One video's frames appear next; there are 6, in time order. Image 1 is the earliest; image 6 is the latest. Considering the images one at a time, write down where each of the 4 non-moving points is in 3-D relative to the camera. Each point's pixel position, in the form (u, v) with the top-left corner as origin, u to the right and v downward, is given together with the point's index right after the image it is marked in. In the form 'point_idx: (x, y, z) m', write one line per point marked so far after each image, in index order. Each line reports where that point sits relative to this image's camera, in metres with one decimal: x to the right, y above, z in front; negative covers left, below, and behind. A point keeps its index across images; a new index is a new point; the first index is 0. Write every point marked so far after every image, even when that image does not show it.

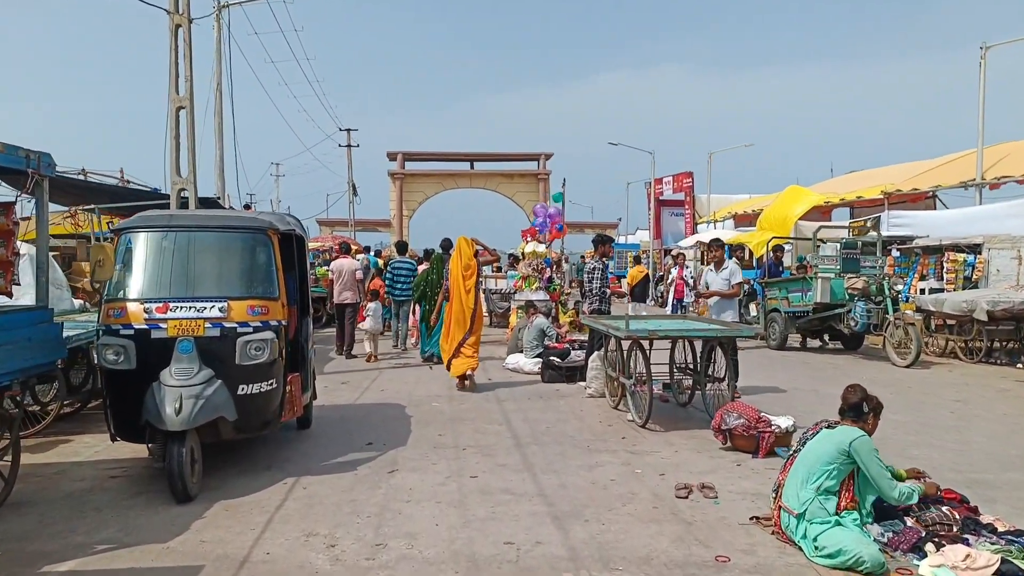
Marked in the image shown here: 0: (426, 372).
0: (-1.3, -1.3, +11.4) m
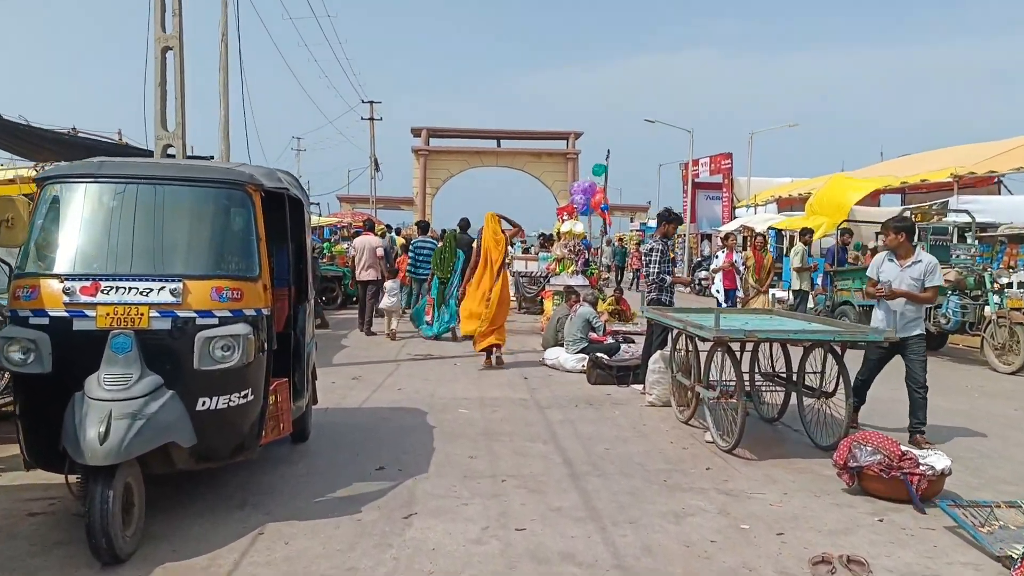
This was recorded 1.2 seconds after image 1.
0: (-0.8, -1.0, +9.8) m
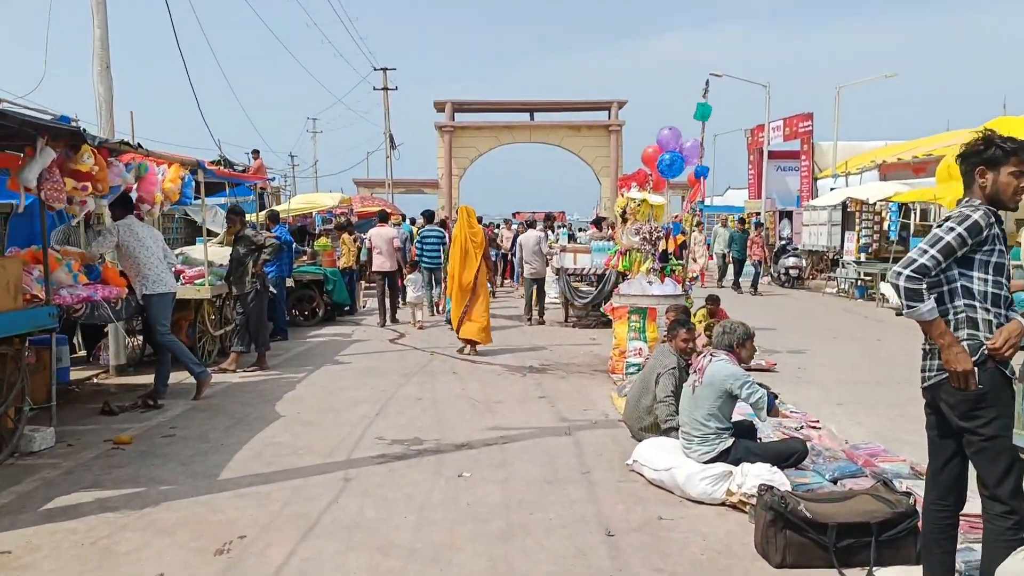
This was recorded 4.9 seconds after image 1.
0: (-0.4, -1.3, +4.8) m
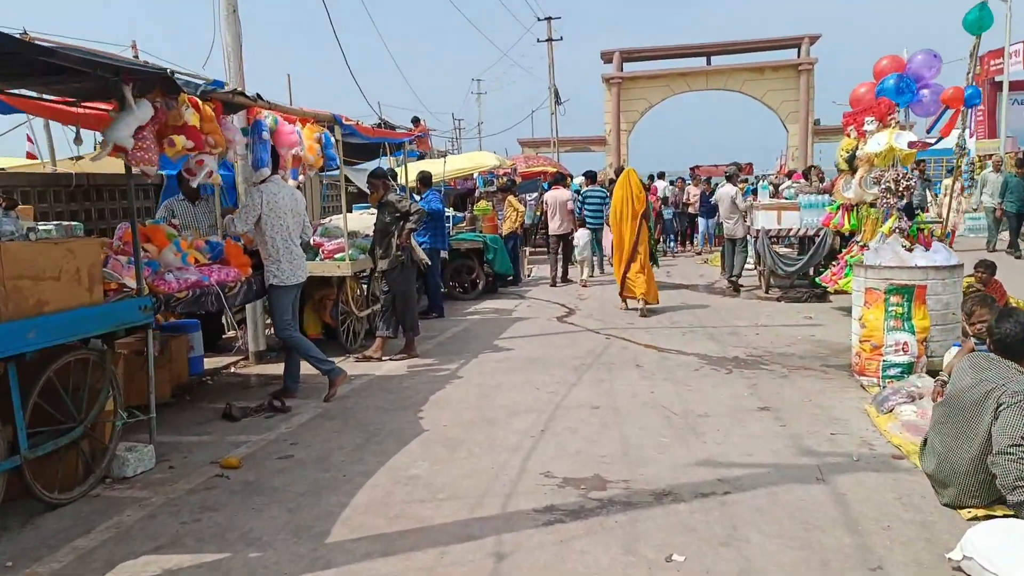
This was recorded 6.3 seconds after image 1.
0: (+0.6, -1.2, +3.0) m
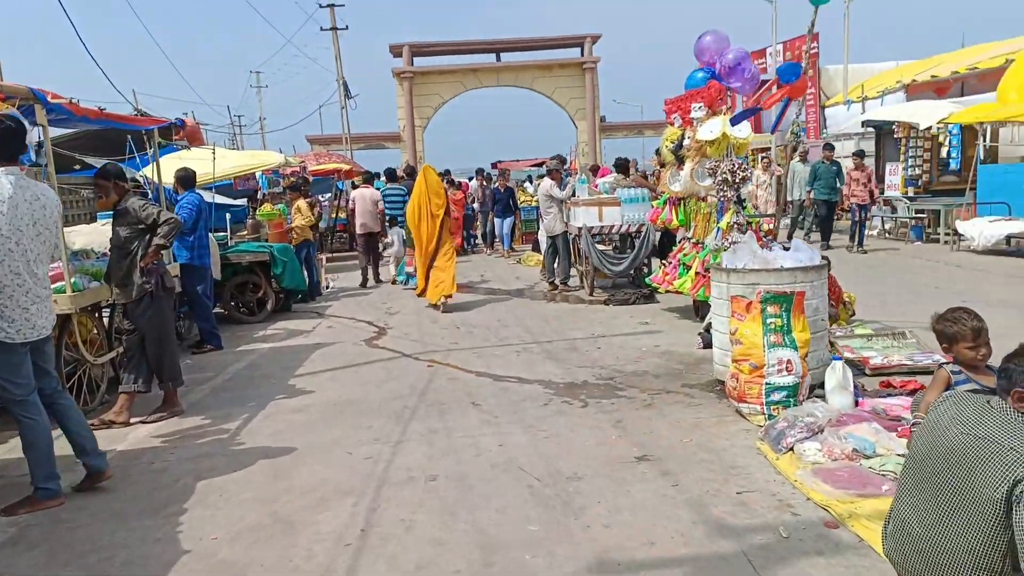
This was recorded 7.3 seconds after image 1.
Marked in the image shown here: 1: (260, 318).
0: (+0.2, -1.4, +1.7) m
1: (-3.4, -0.4, +10.1) m
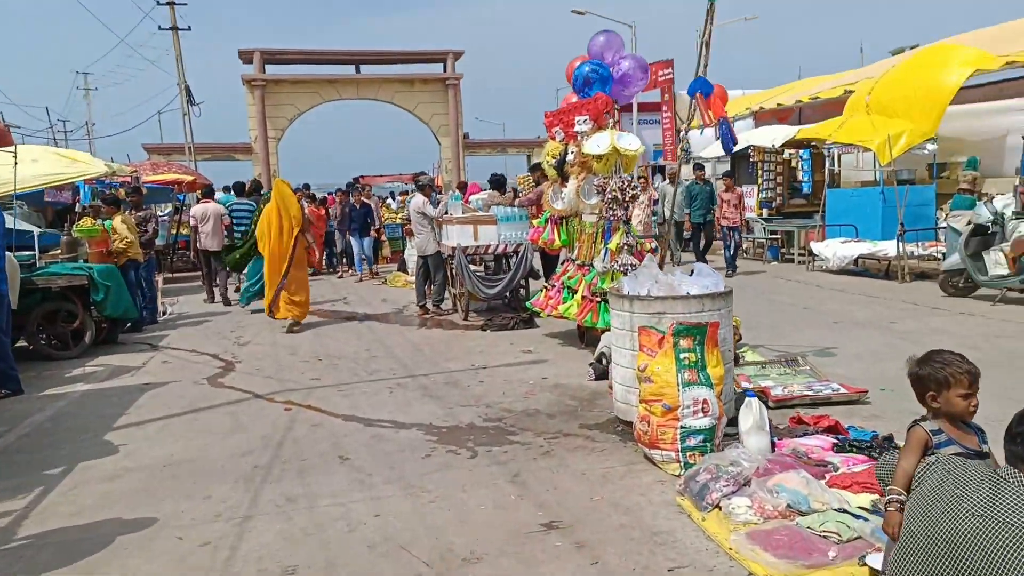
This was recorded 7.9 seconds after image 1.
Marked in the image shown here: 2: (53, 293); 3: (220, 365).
0: (+0.2, -1.5, +0.9) m
1: (-5.0, -0.7, +8.5) m
2: (-5.2, 0.0, +8.4) m
3: (-3.1, -0.8, +7.8) m
